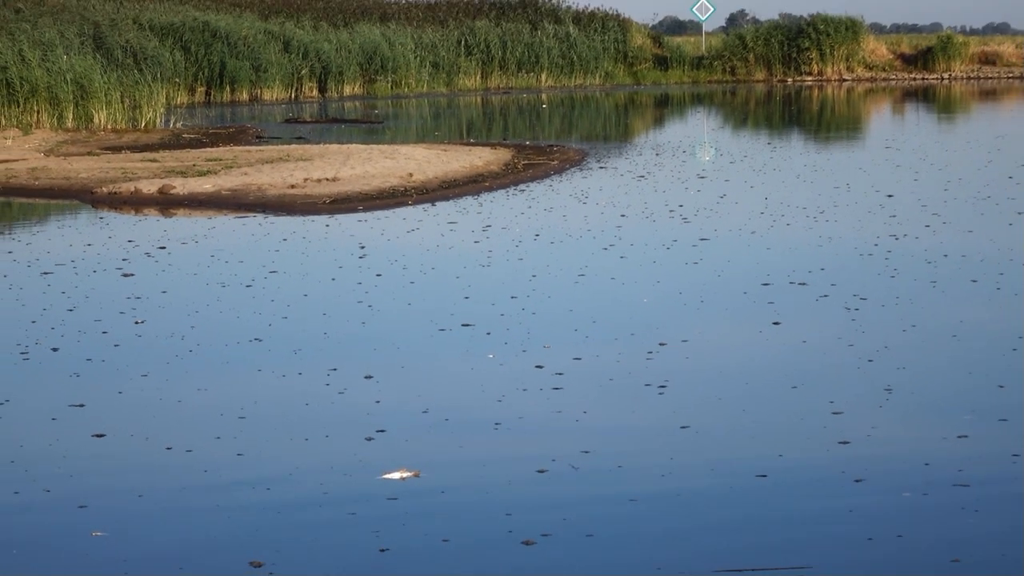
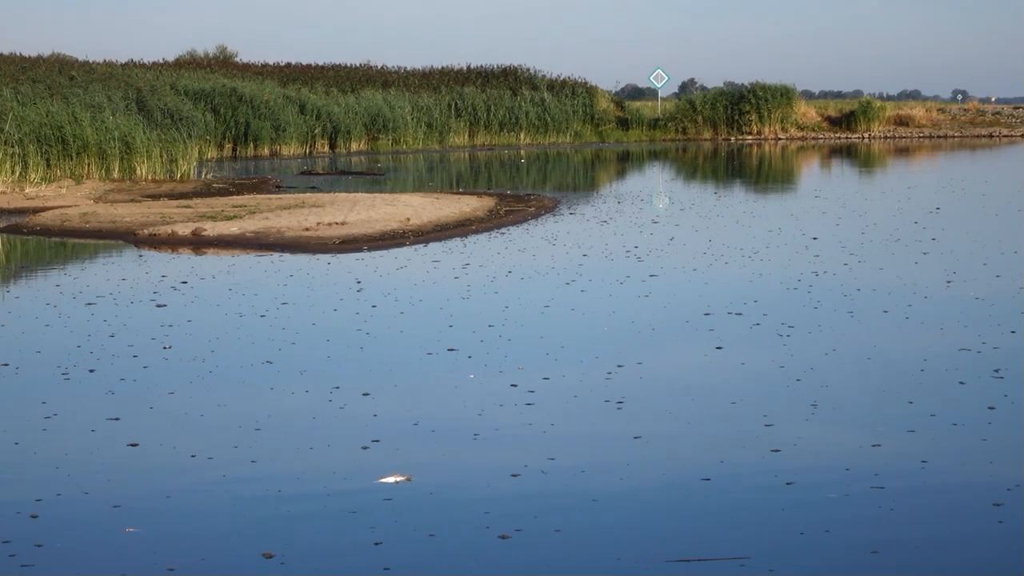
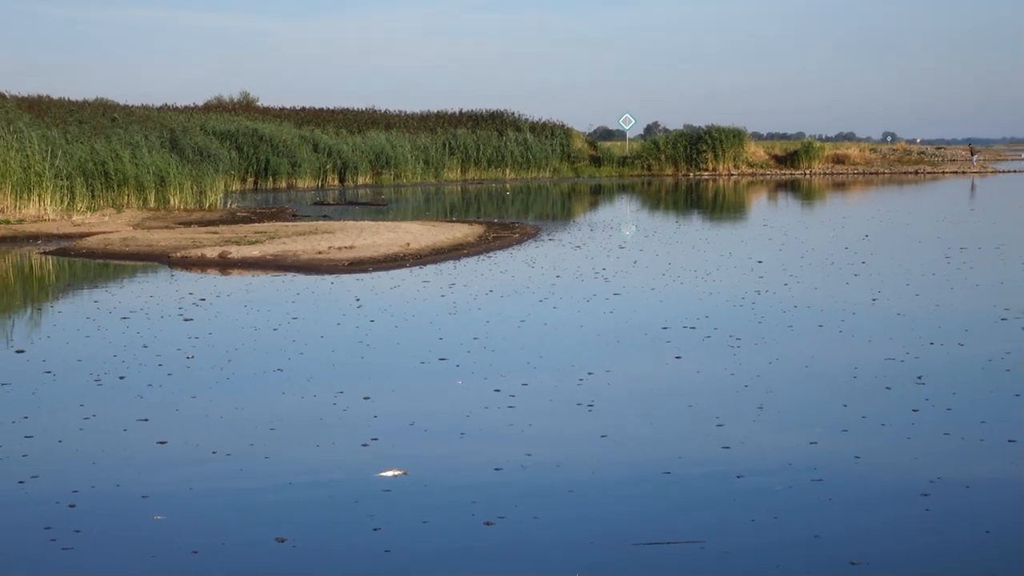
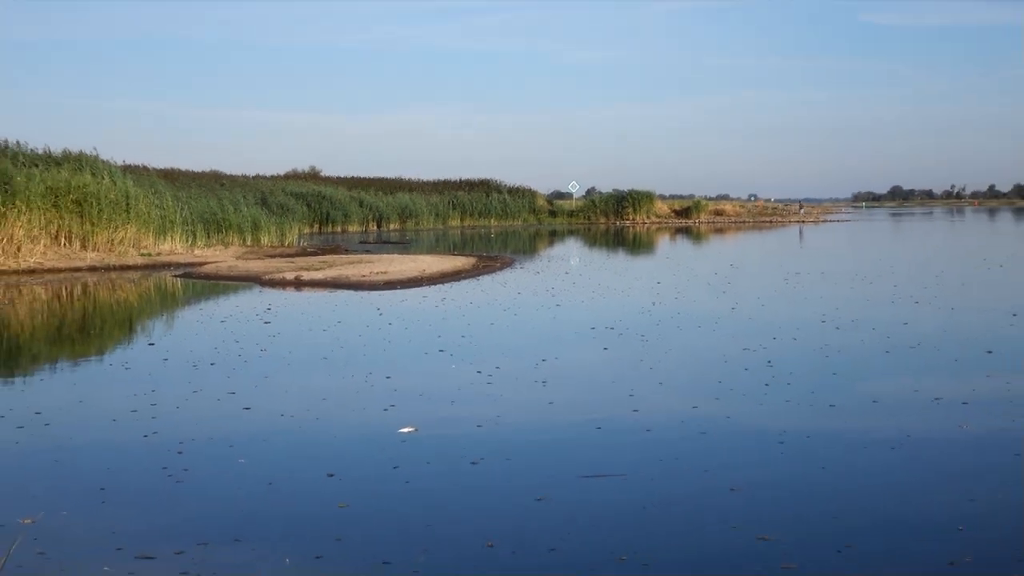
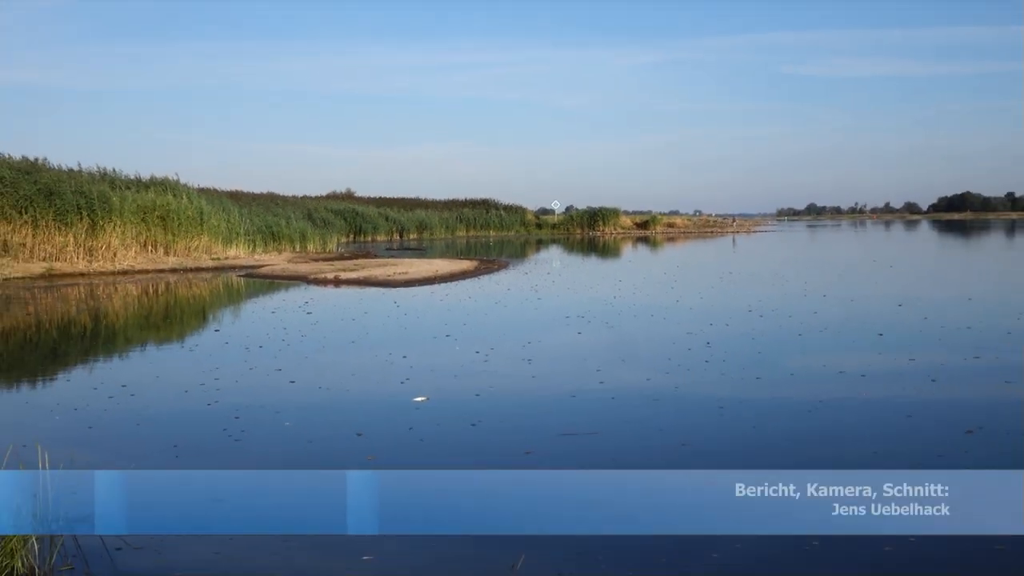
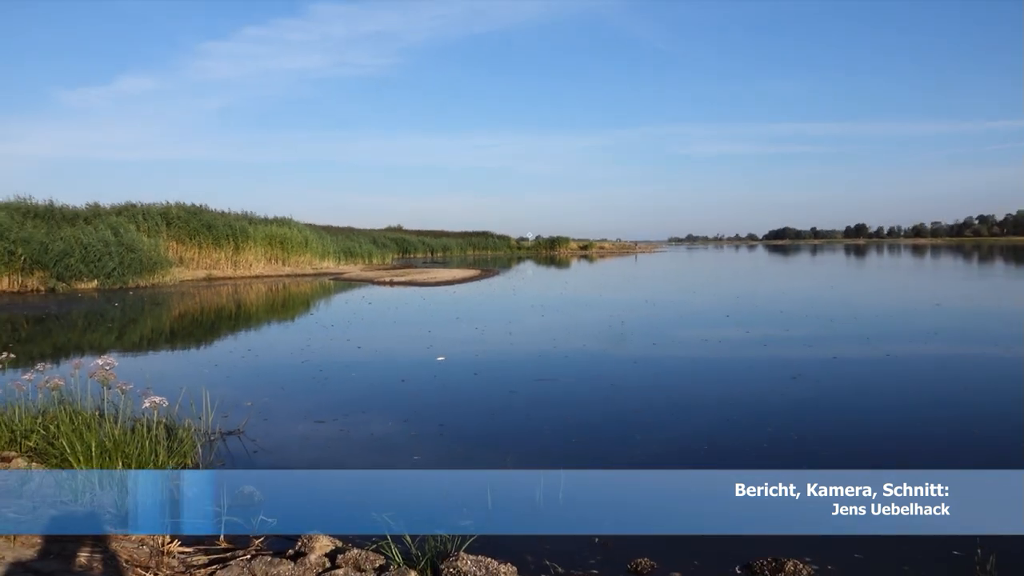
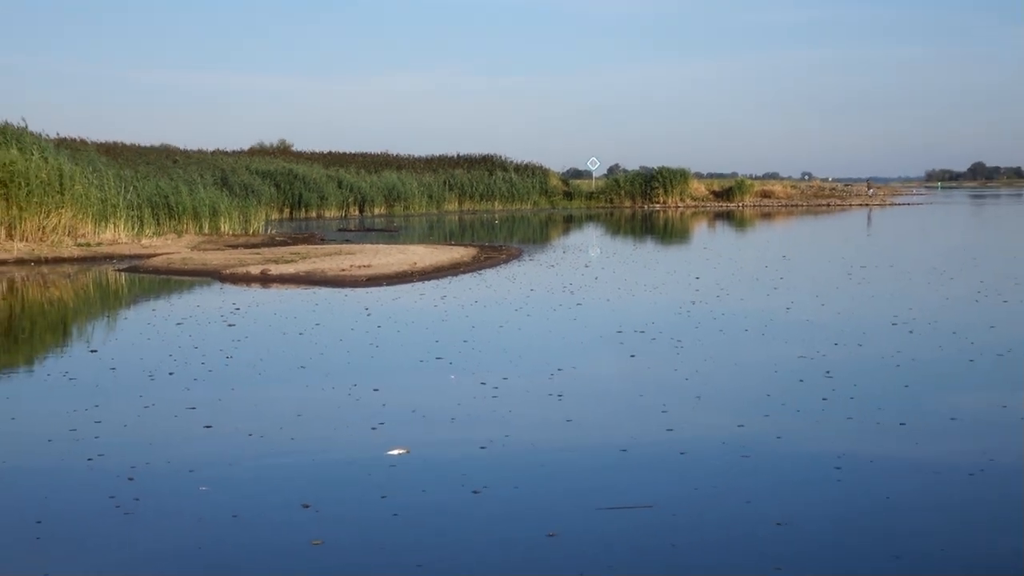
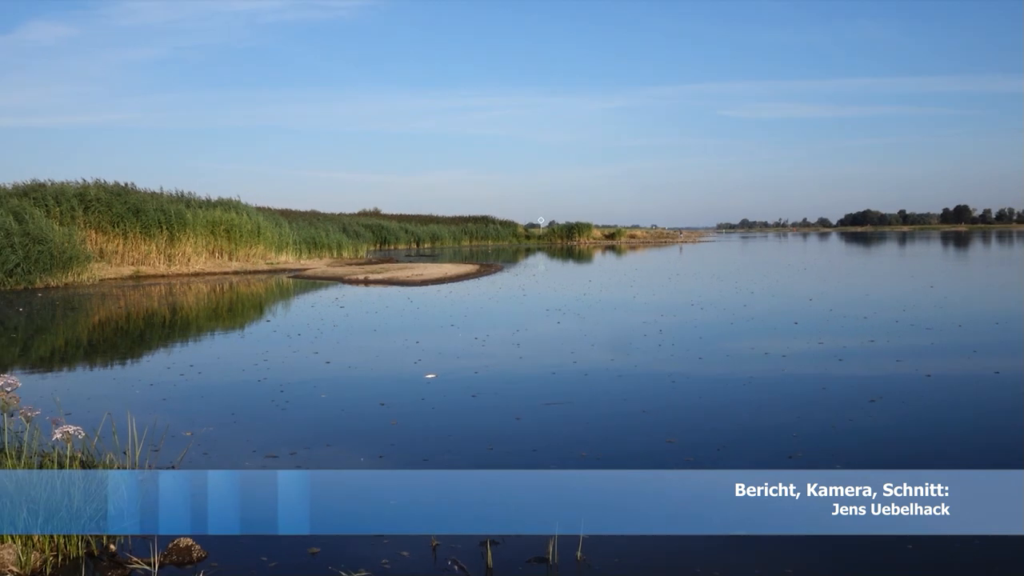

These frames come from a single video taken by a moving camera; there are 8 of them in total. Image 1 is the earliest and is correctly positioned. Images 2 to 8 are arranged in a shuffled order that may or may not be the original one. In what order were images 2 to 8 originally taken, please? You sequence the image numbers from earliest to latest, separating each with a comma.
2, 3, 7, 4, 5, 8, 6
